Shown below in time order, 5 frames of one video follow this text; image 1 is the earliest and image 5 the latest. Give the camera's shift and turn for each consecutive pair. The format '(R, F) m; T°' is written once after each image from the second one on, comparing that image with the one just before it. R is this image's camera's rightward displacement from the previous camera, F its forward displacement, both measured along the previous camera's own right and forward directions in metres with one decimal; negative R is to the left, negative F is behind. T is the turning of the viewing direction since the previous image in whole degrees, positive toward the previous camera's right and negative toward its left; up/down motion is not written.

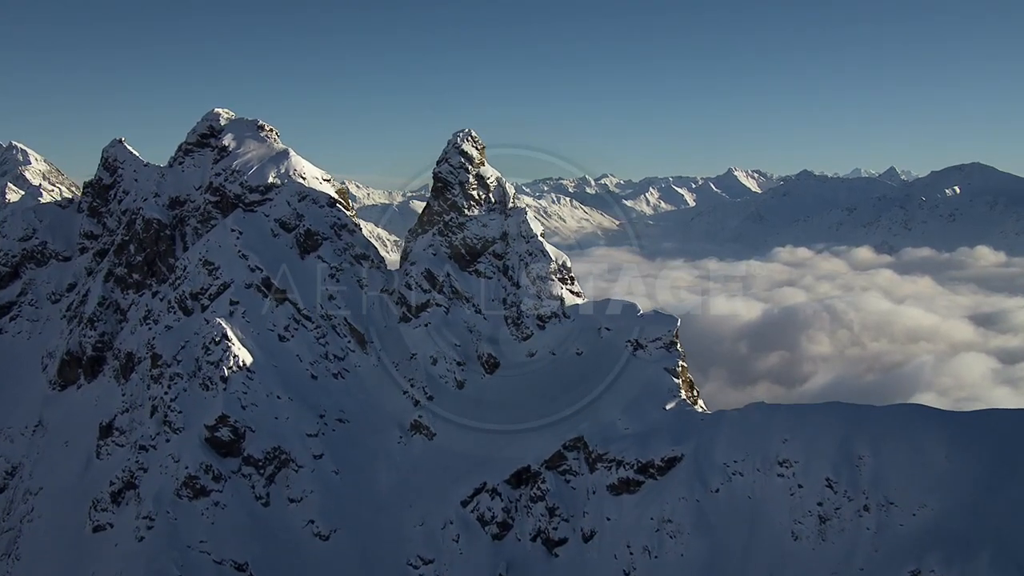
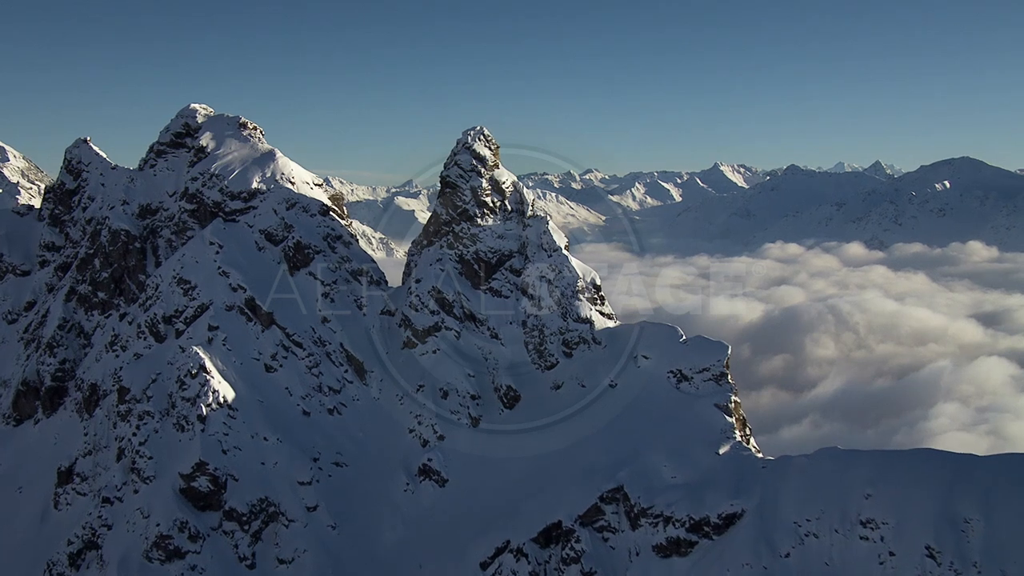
(-4.6, +12.7) m; +1°
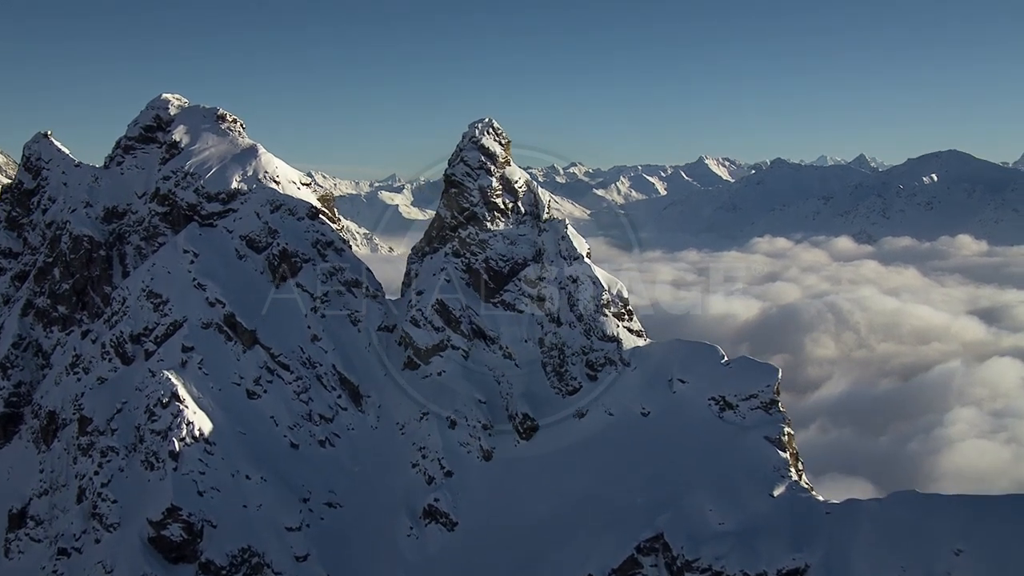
(-3.5, +10.4) m; +1°
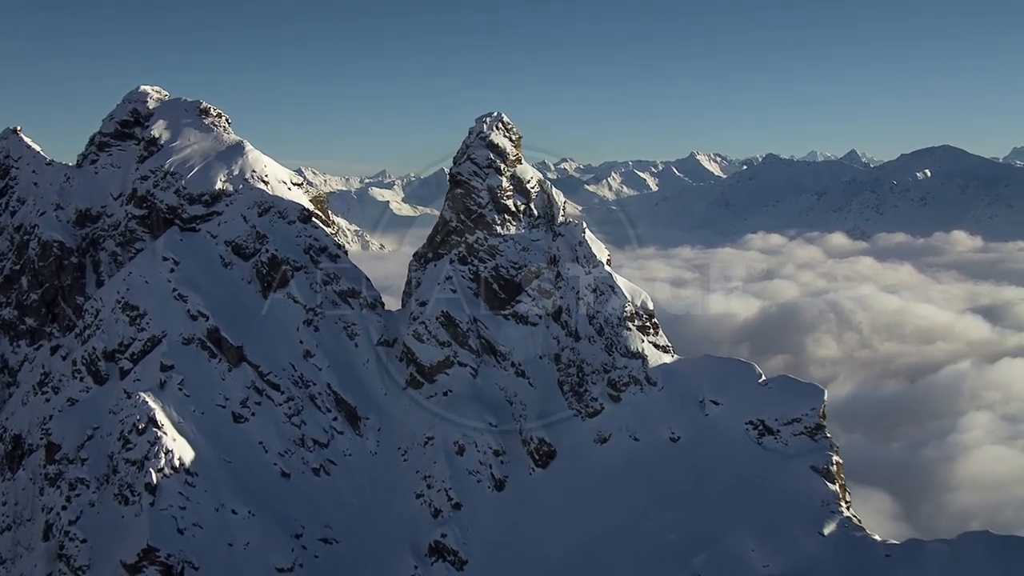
(-2.4, +7.3) m; +1°
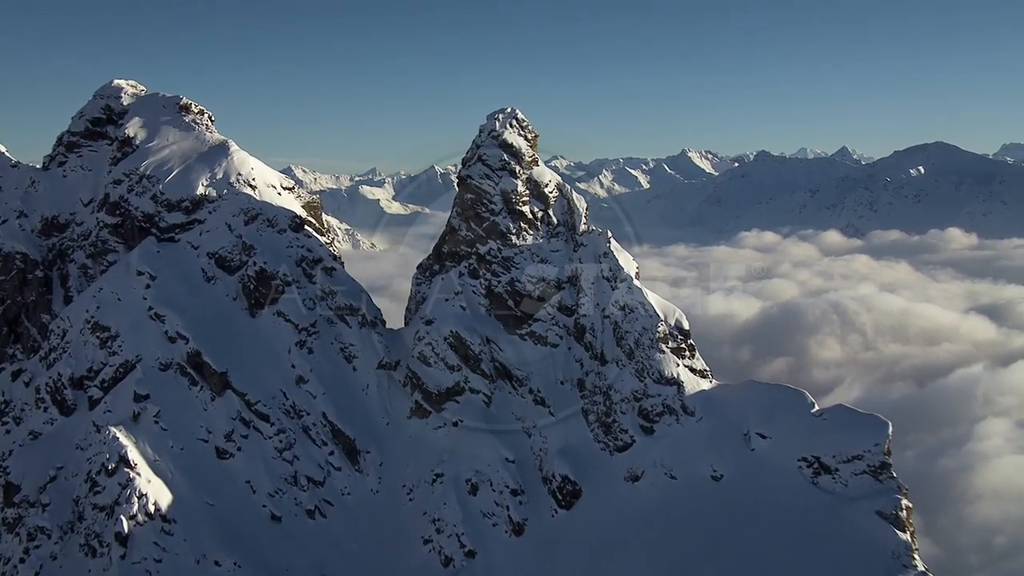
(-2.6, +7.8) m; +1°
